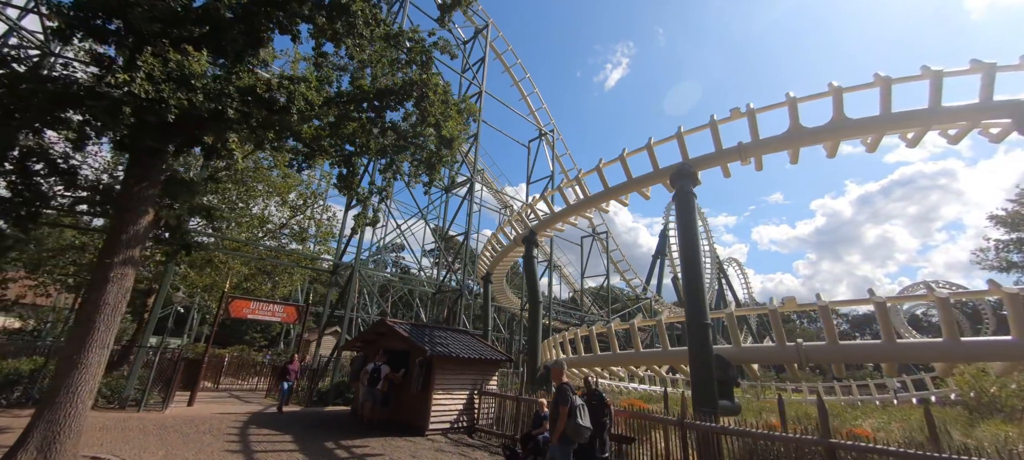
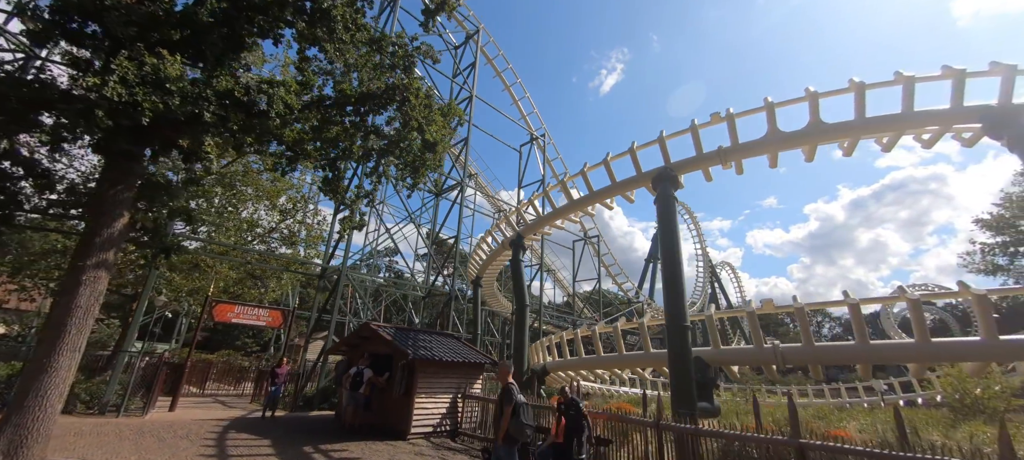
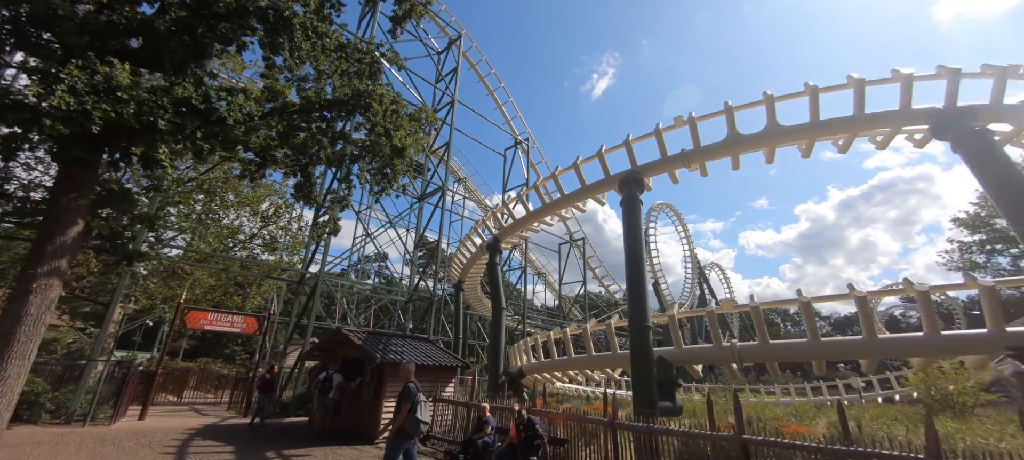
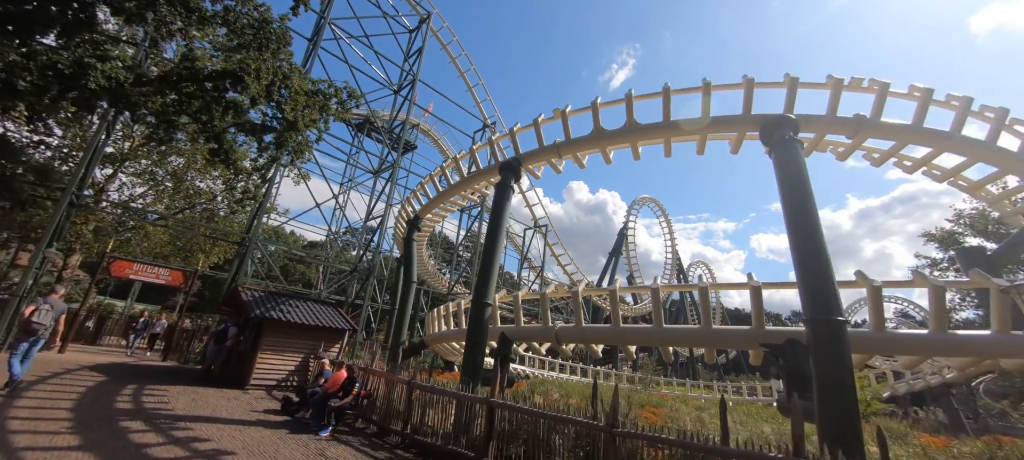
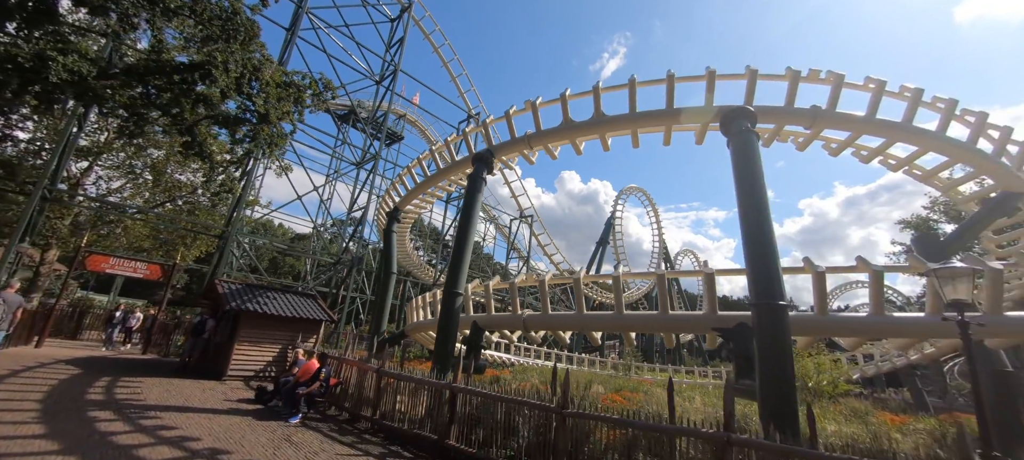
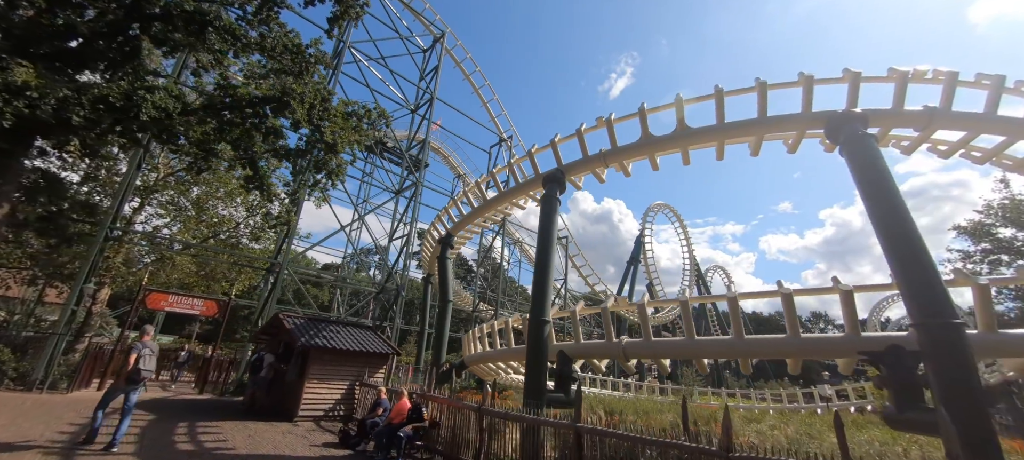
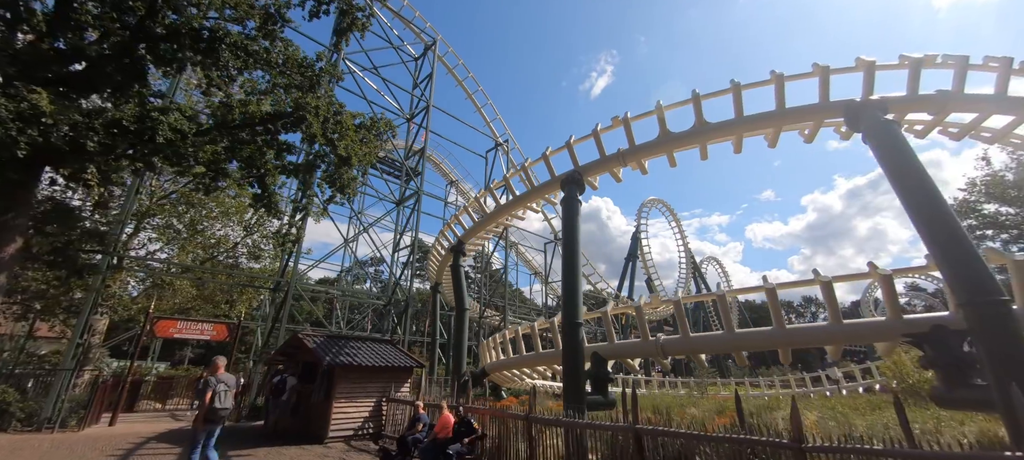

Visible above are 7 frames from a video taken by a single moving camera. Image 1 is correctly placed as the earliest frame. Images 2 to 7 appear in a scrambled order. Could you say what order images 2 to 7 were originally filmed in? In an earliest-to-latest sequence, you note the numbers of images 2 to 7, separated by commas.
2, 3, 7, 6, 4, 5
